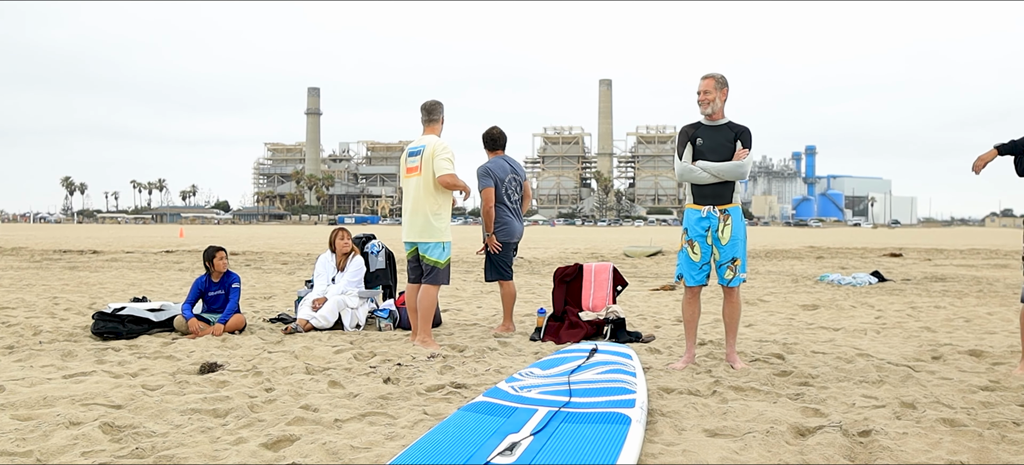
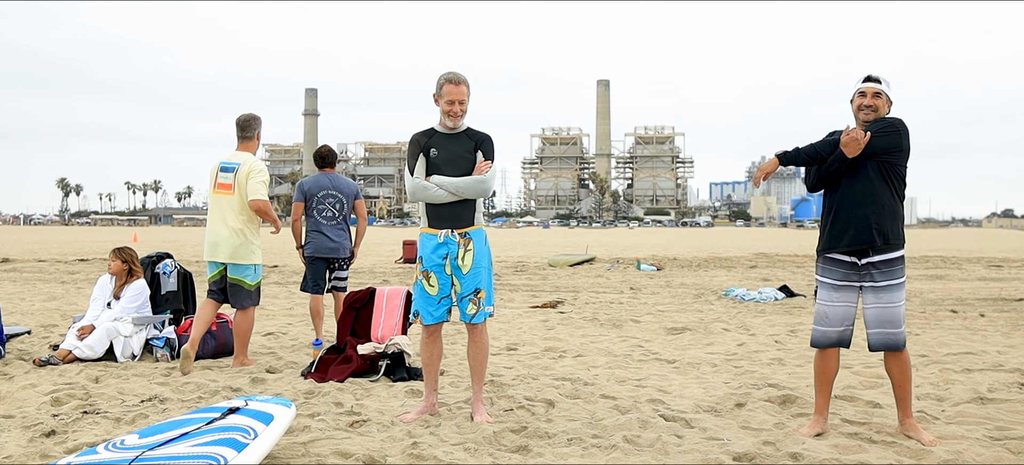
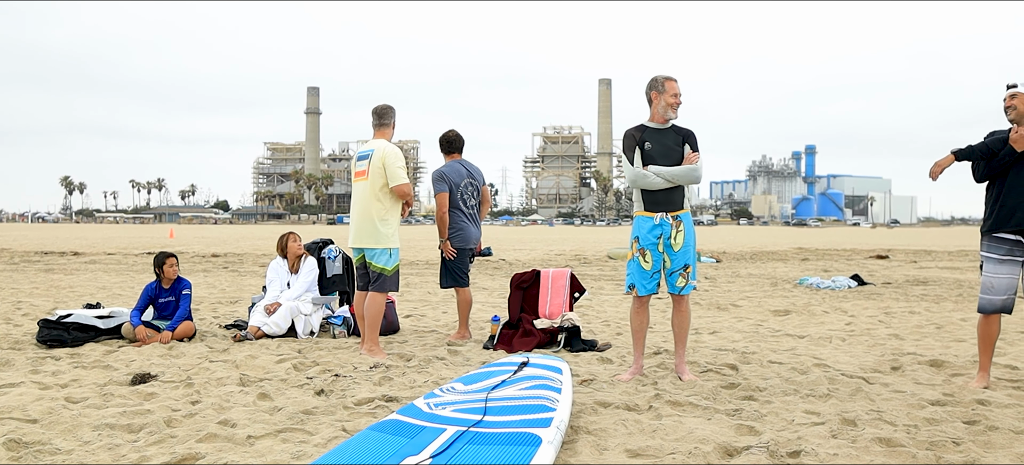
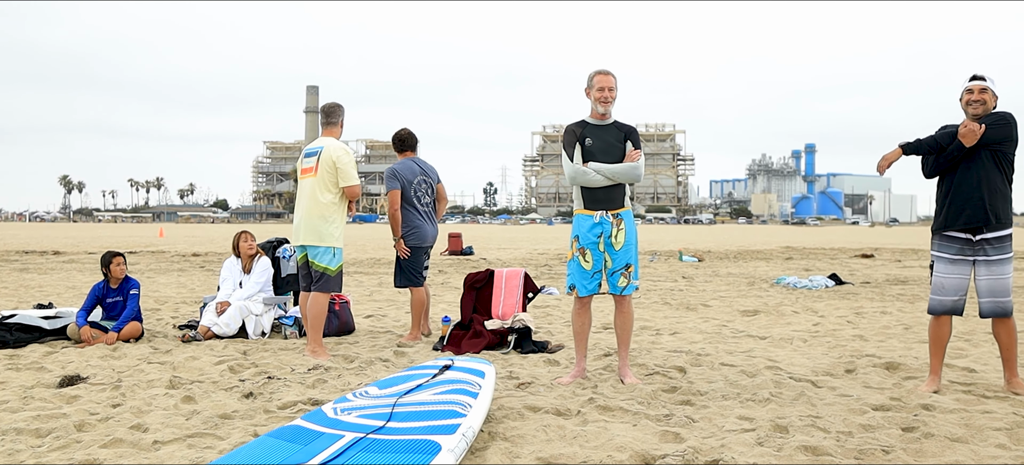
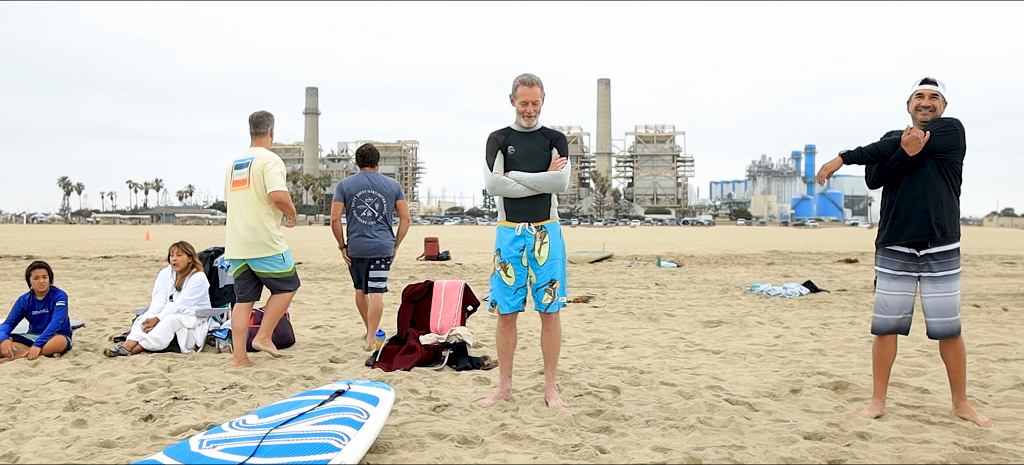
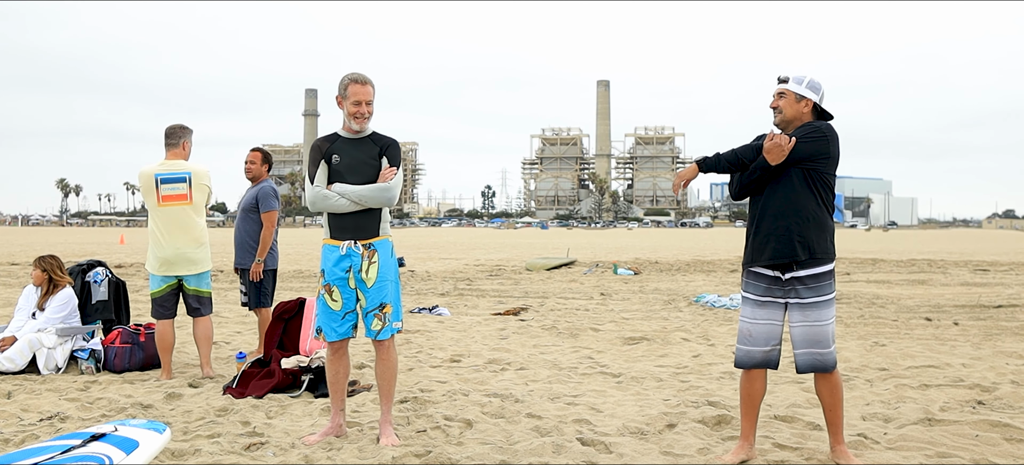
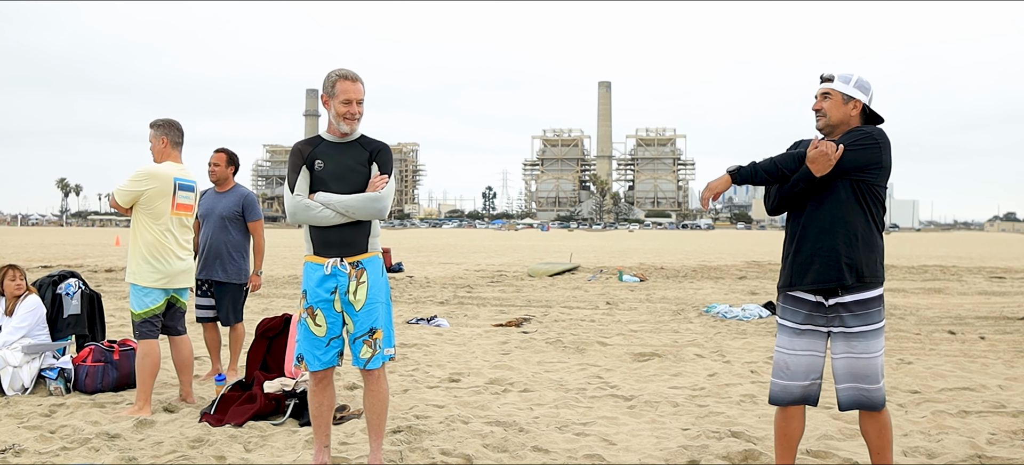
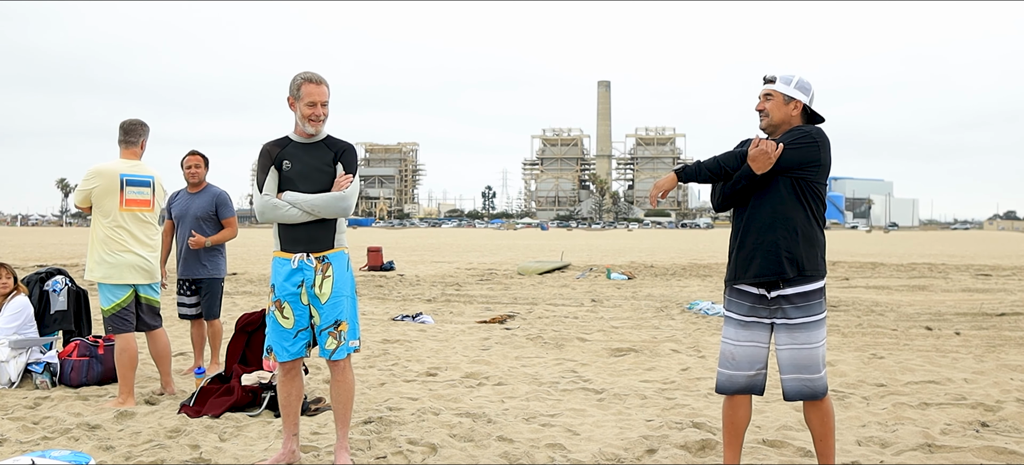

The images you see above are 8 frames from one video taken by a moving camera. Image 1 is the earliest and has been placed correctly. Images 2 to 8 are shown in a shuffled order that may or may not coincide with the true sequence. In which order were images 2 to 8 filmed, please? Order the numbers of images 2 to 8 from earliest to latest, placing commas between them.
3, 4, 5, 2, 6, 8, 7
